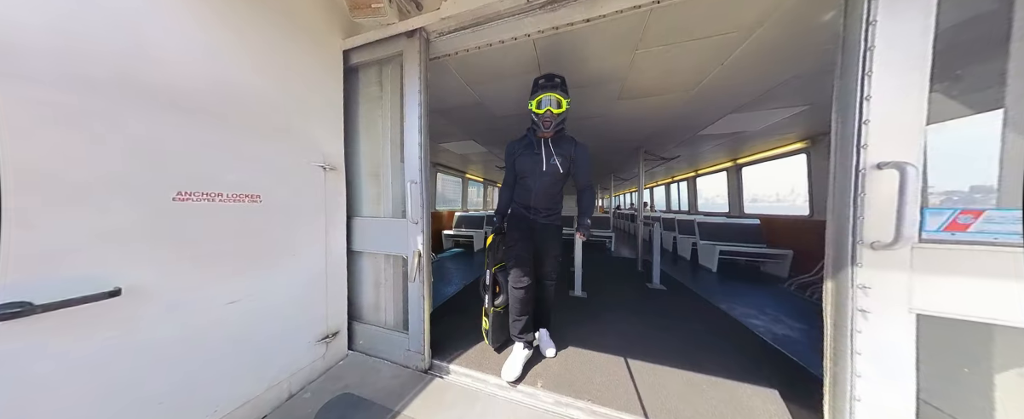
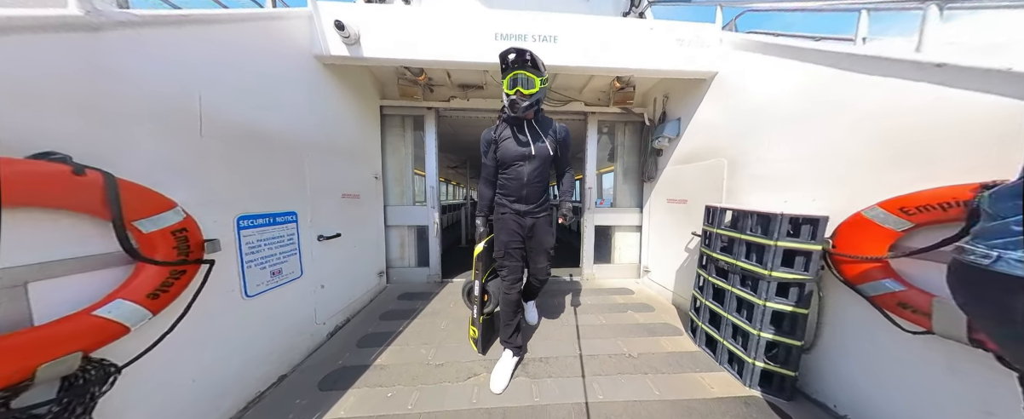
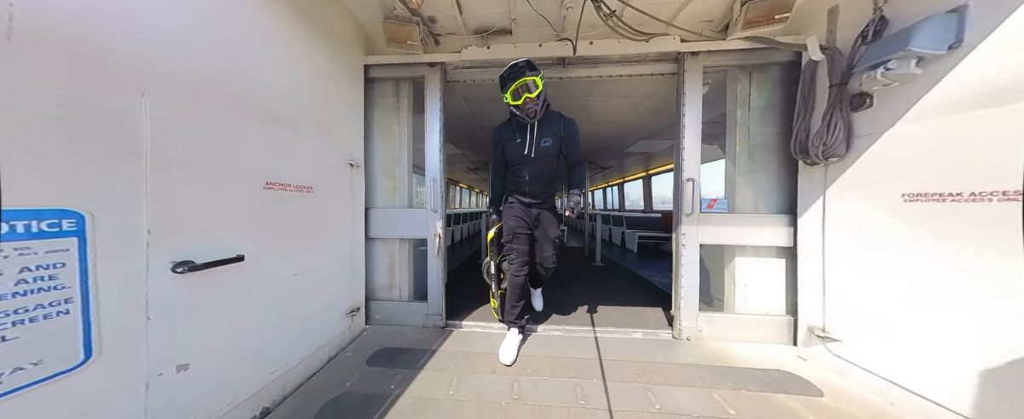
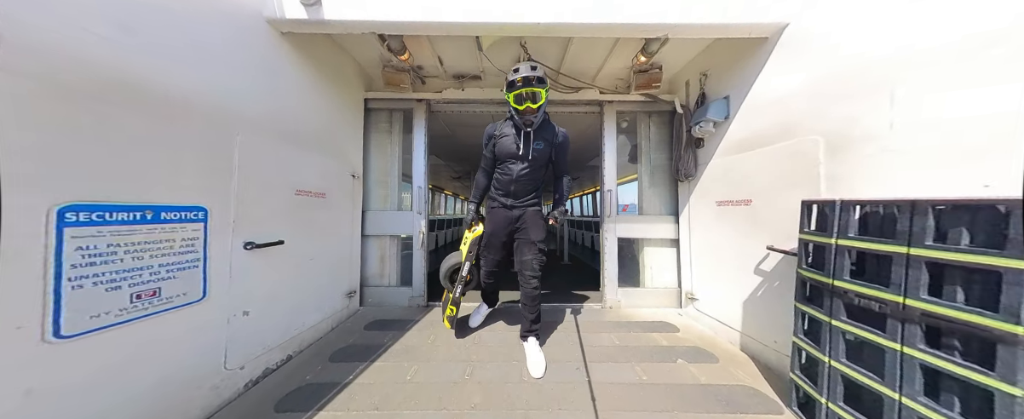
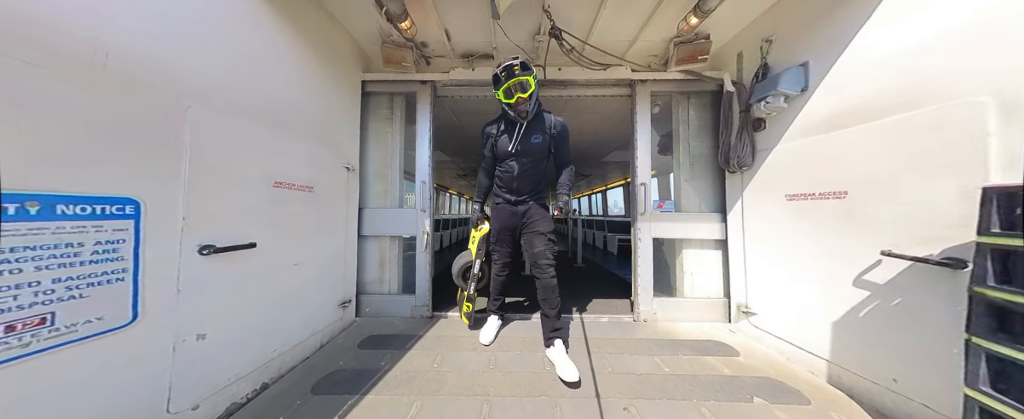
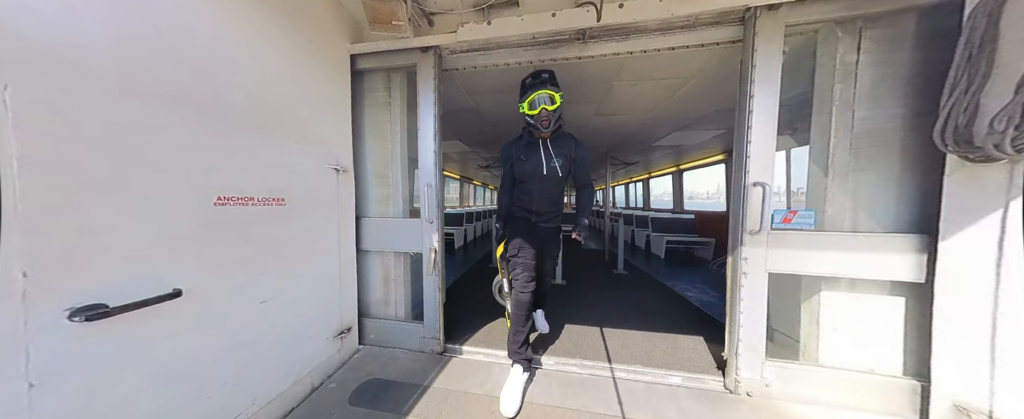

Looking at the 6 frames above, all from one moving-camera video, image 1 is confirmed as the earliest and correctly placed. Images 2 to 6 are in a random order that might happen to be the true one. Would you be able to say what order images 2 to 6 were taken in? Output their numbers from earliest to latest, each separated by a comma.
6, 3, 5, 4, 2
